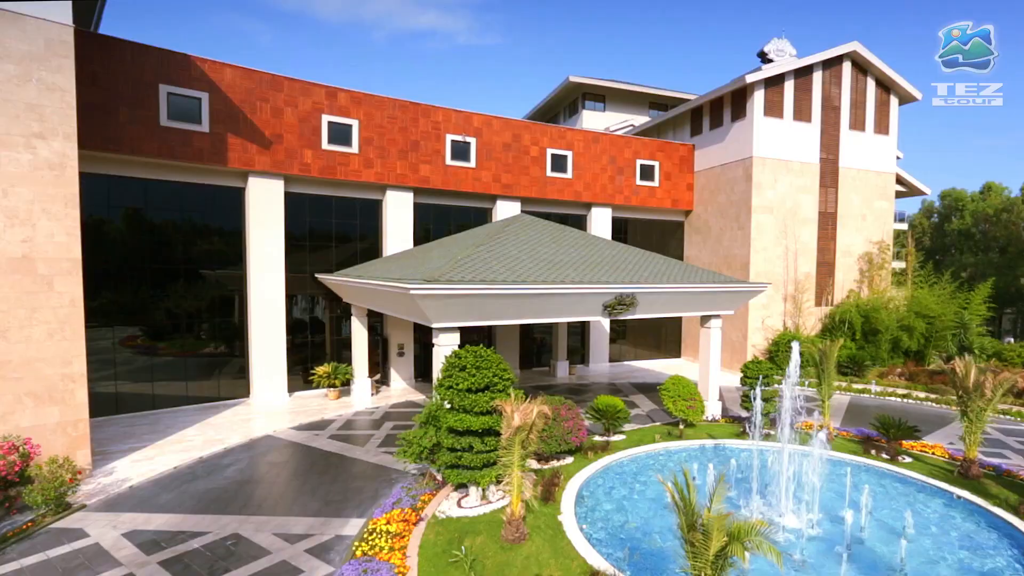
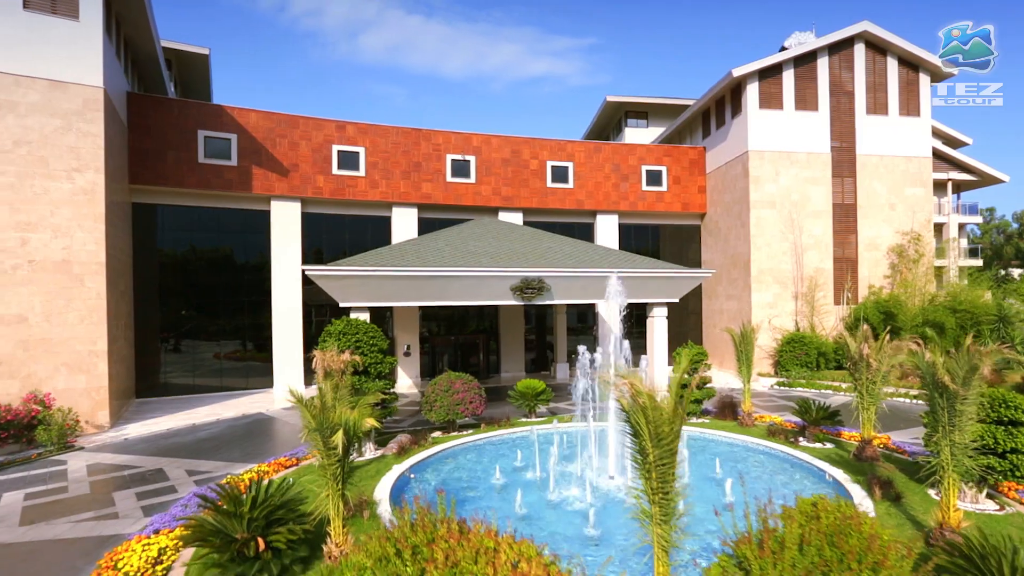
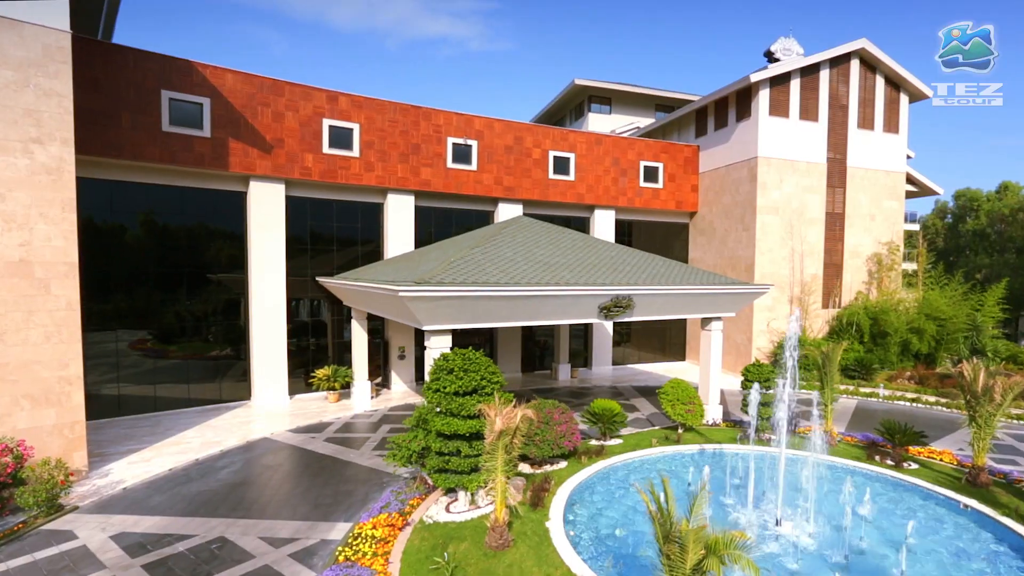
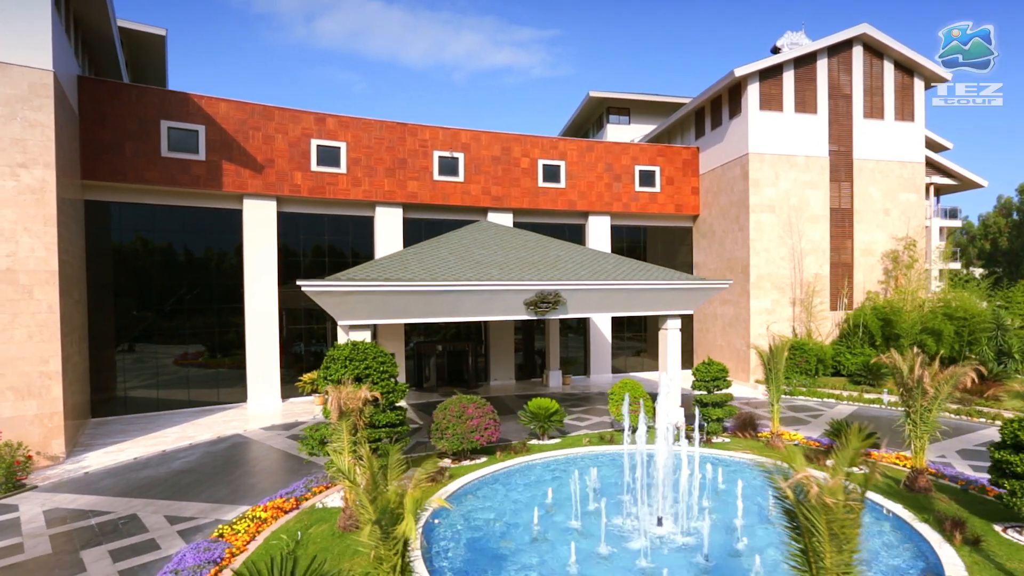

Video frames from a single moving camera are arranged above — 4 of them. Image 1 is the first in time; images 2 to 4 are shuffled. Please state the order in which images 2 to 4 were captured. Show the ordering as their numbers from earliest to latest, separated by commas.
3, 4, 2
